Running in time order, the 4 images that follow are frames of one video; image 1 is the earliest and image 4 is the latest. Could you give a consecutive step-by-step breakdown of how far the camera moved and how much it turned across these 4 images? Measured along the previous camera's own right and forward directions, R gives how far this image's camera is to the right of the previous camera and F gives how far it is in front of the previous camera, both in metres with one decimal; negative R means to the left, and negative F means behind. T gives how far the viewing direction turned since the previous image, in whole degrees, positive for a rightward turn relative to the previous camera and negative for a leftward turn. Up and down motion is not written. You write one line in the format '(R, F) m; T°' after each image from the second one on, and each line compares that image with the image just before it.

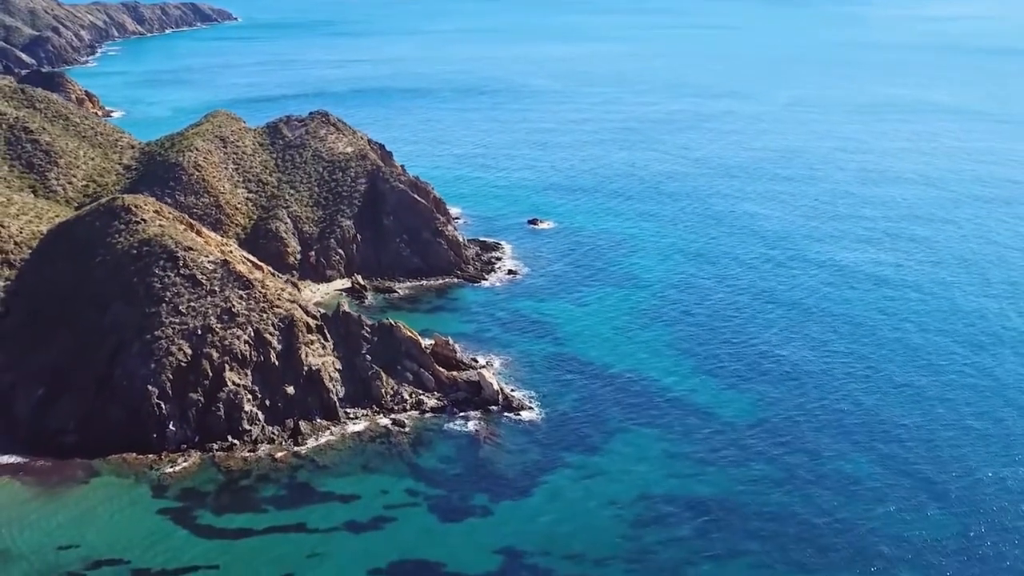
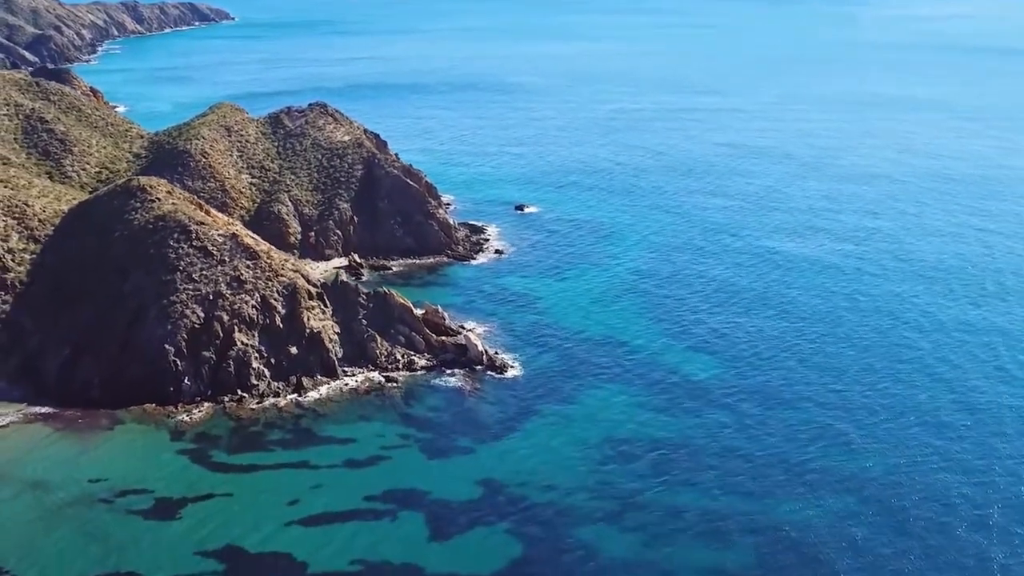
(+1.0, -6.1) m; 0°
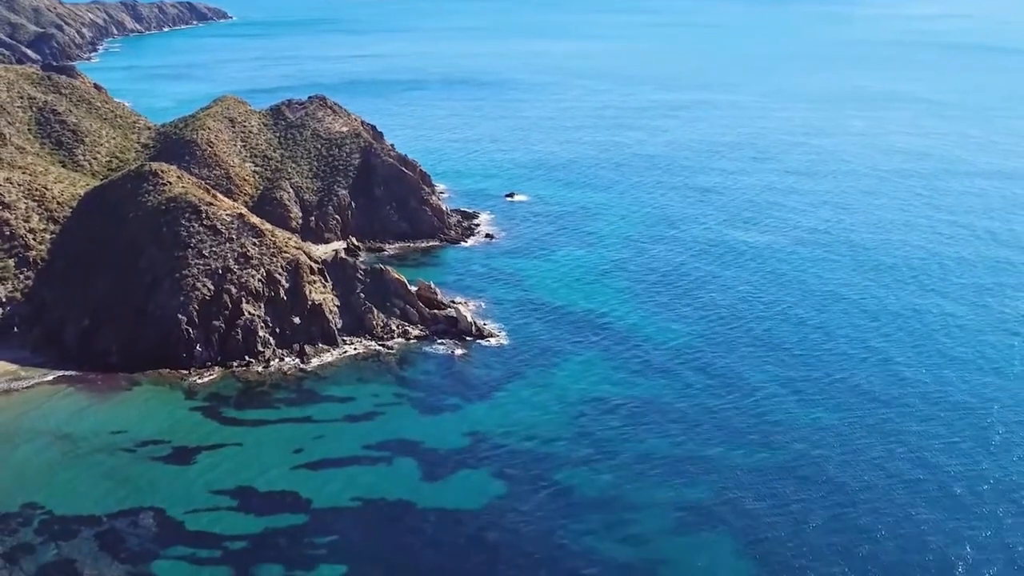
(+0.8, -5.4) m; 0°
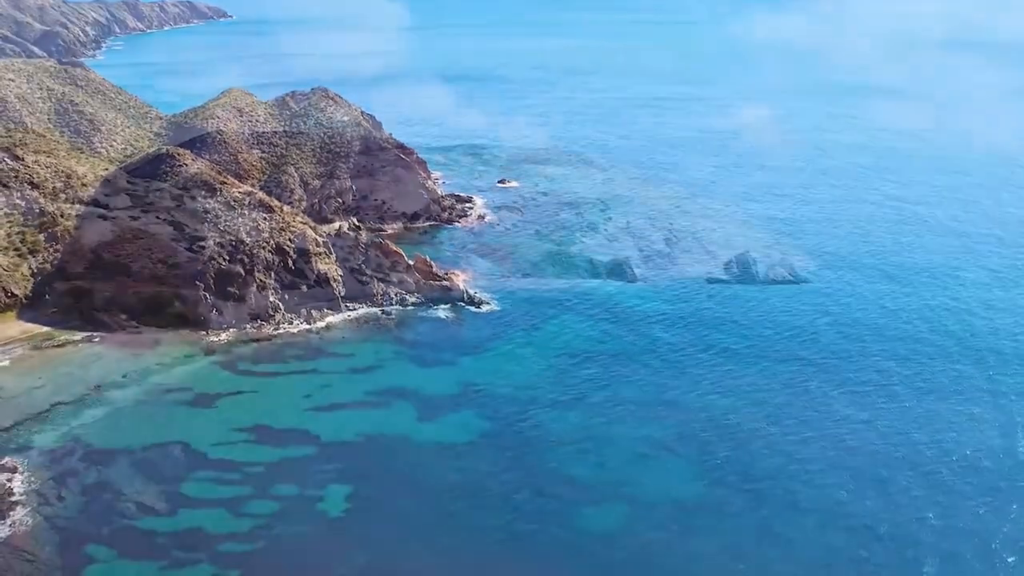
(+0.8, -6.7) m; 0°
